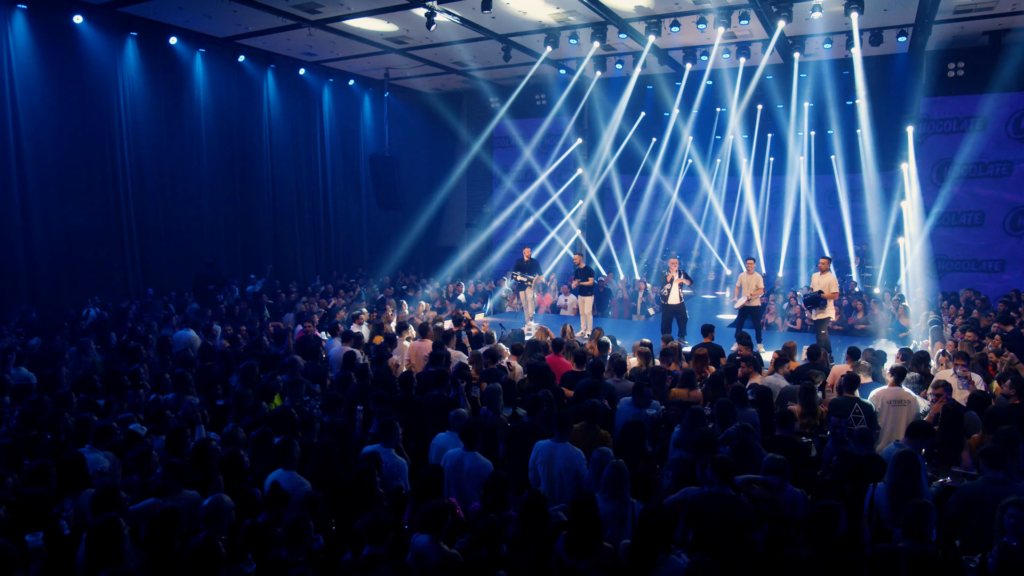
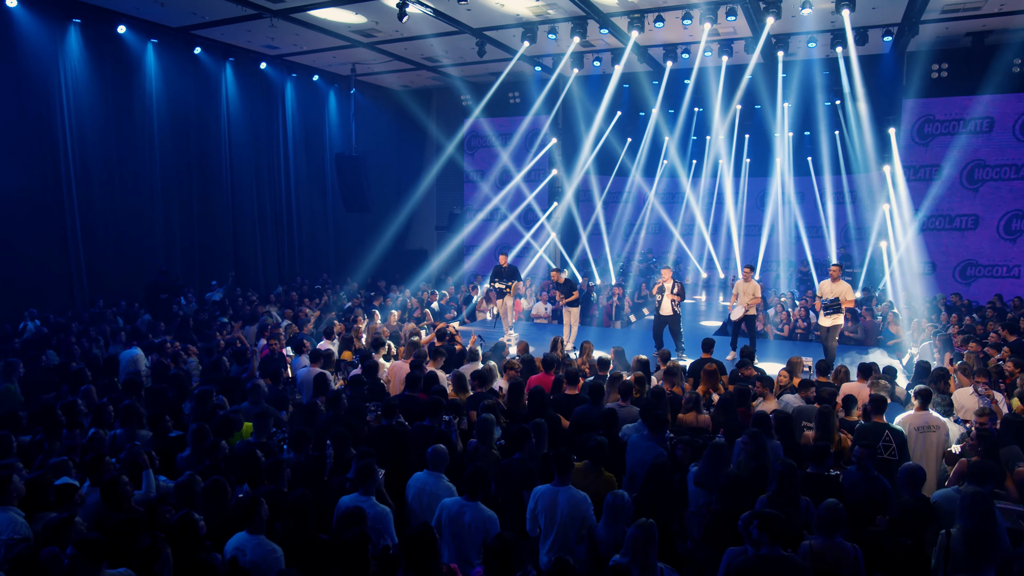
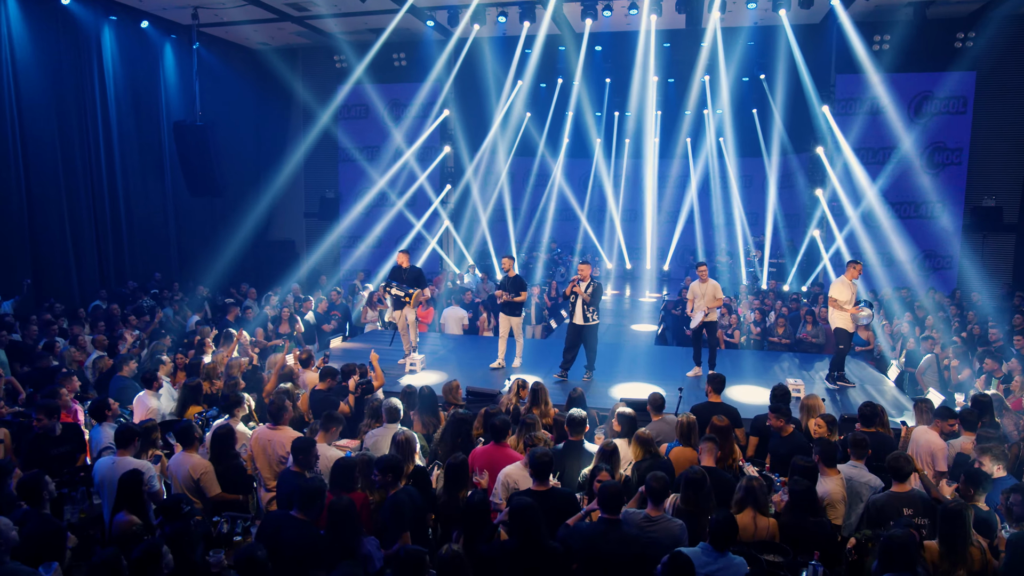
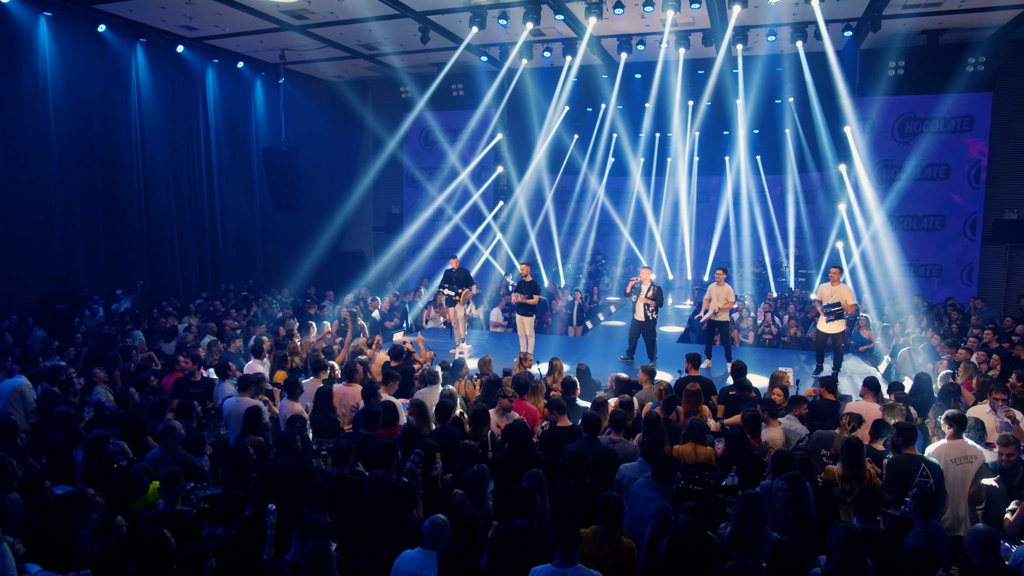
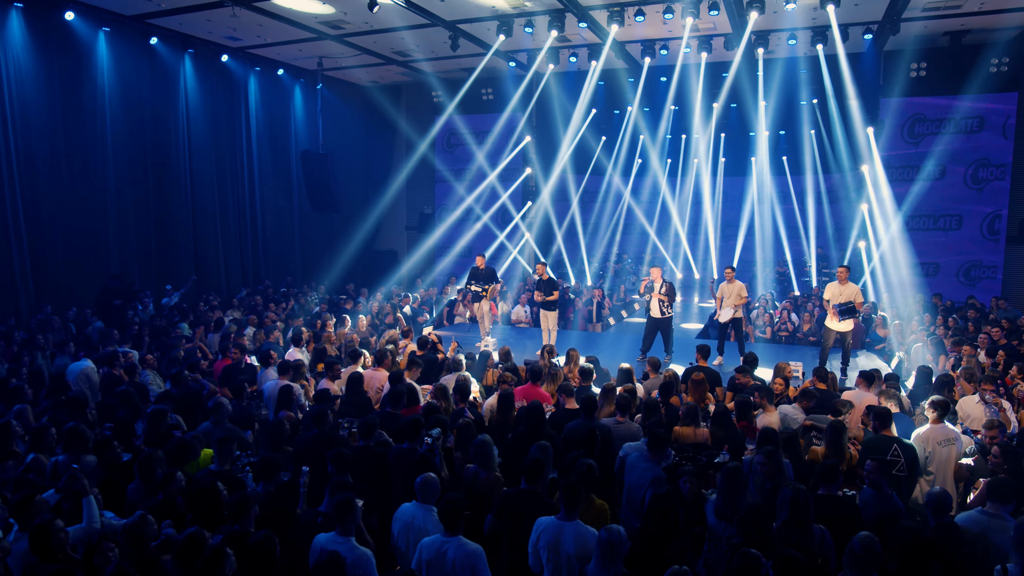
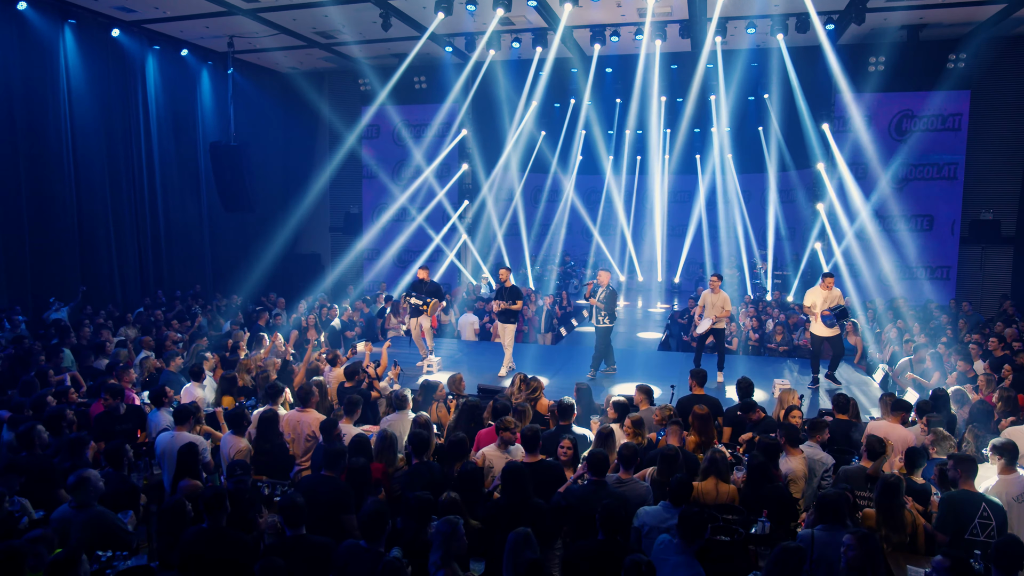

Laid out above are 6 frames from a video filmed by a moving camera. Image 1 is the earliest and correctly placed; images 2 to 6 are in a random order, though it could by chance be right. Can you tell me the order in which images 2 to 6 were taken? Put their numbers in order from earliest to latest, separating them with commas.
2, 5, 4, 6, 3
